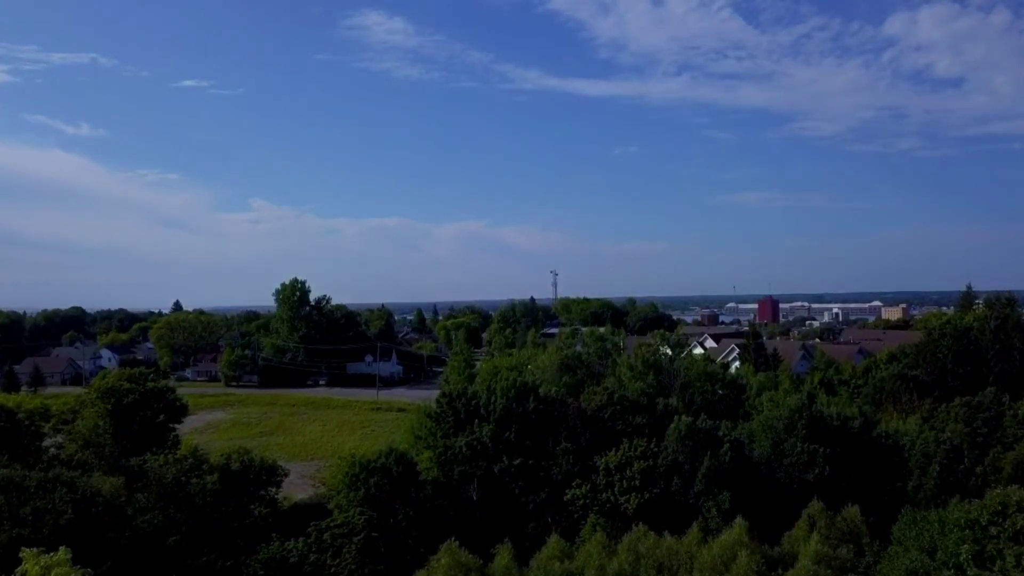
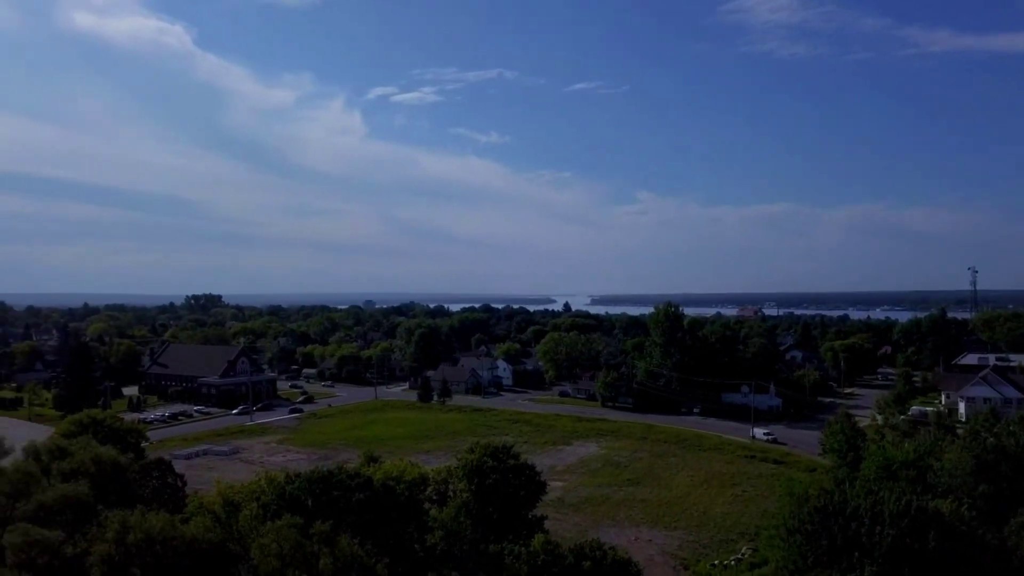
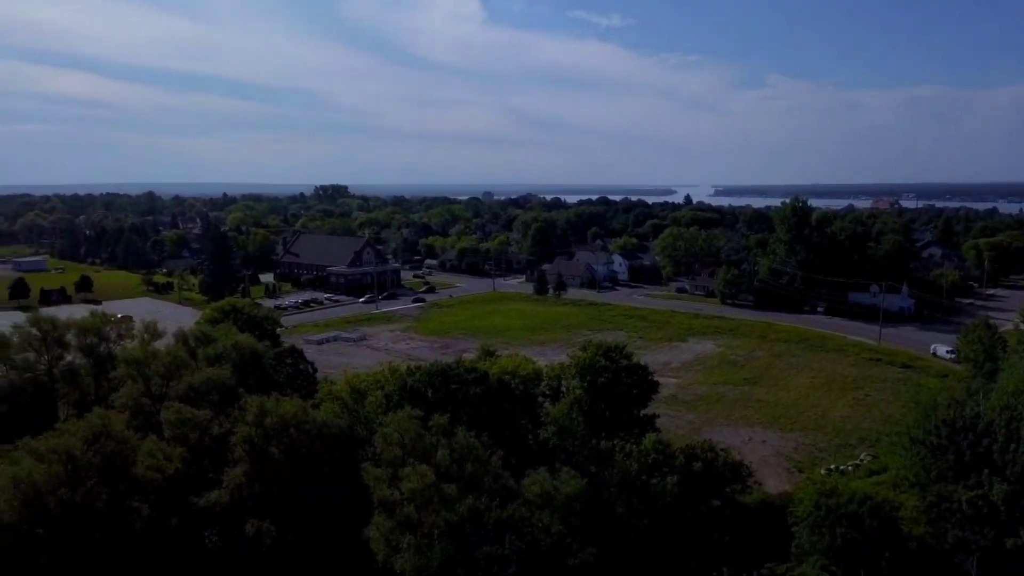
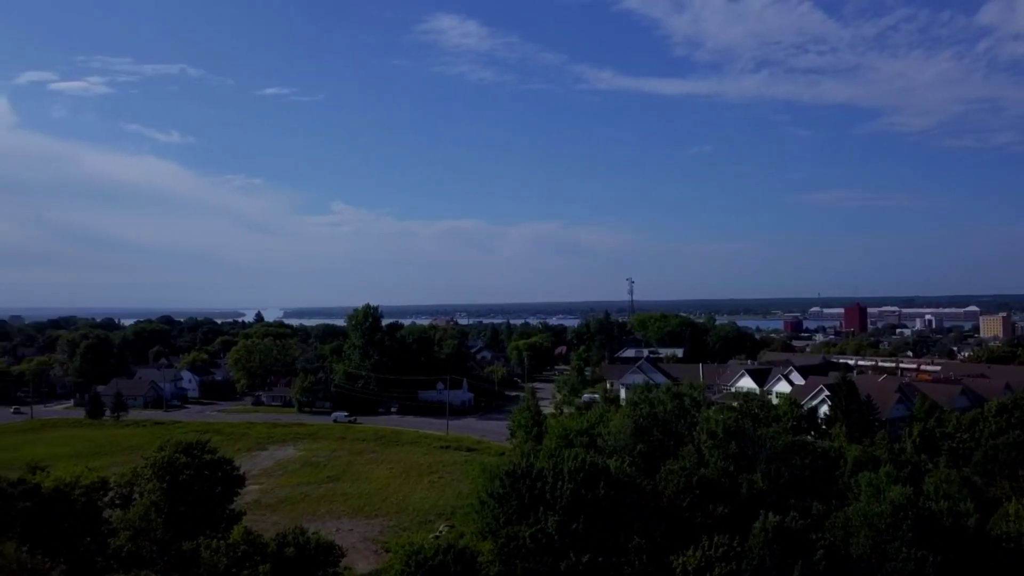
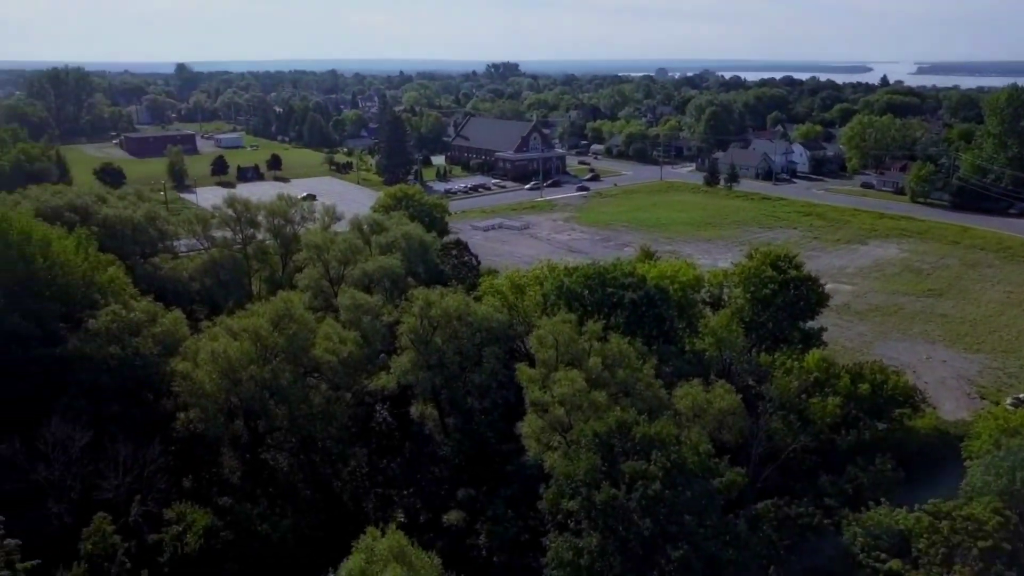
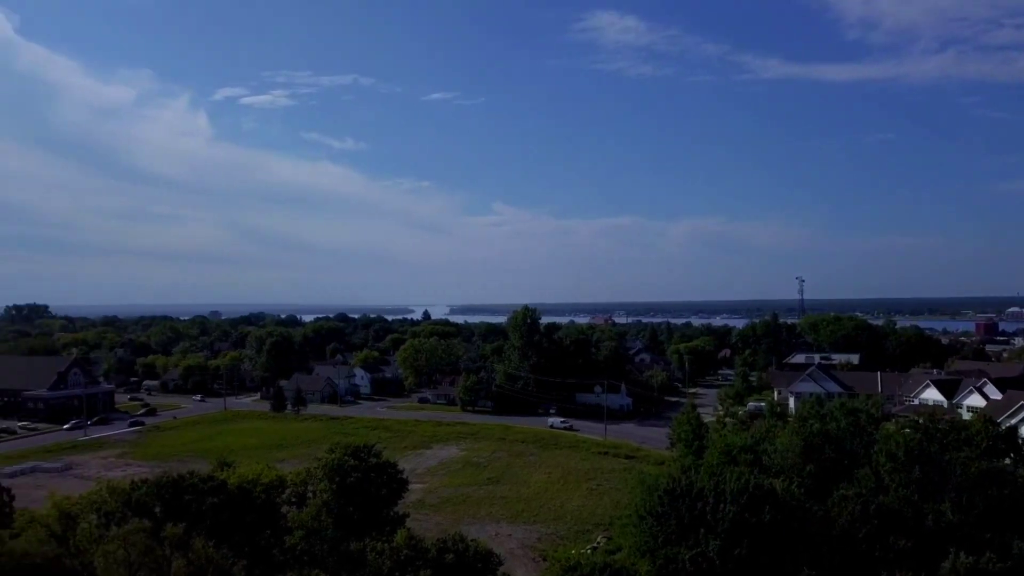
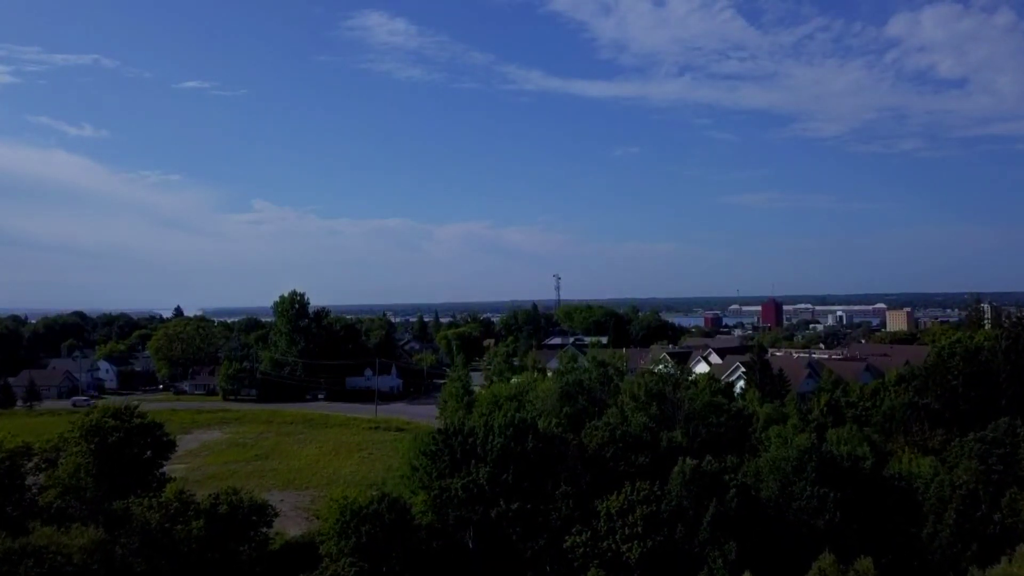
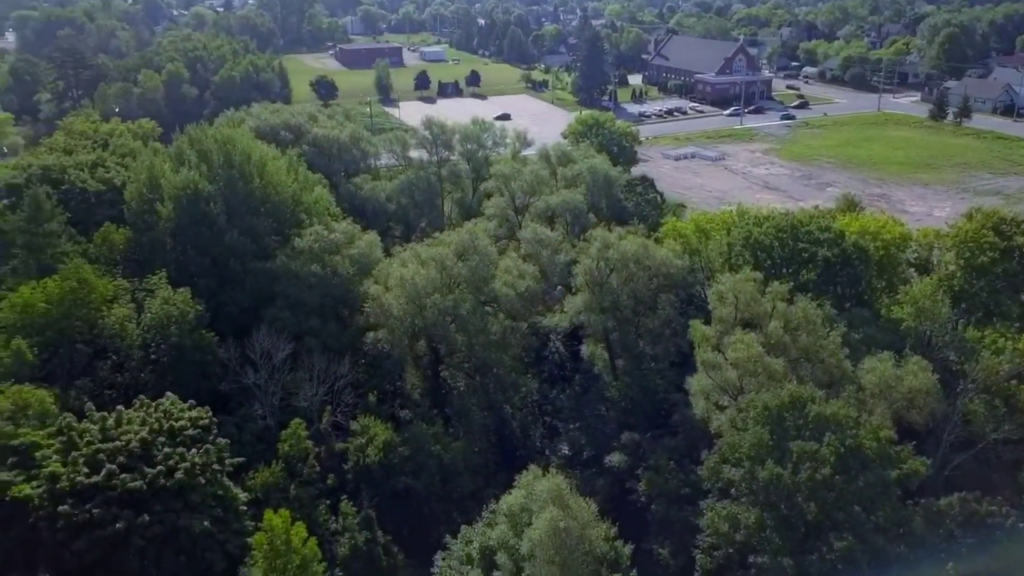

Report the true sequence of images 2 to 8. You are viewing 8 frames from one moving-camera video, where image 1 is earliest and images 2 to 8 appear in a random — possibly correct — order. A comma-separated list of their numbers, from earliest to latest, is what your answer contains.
7, 4, 6, 2, 3, 5, 8
